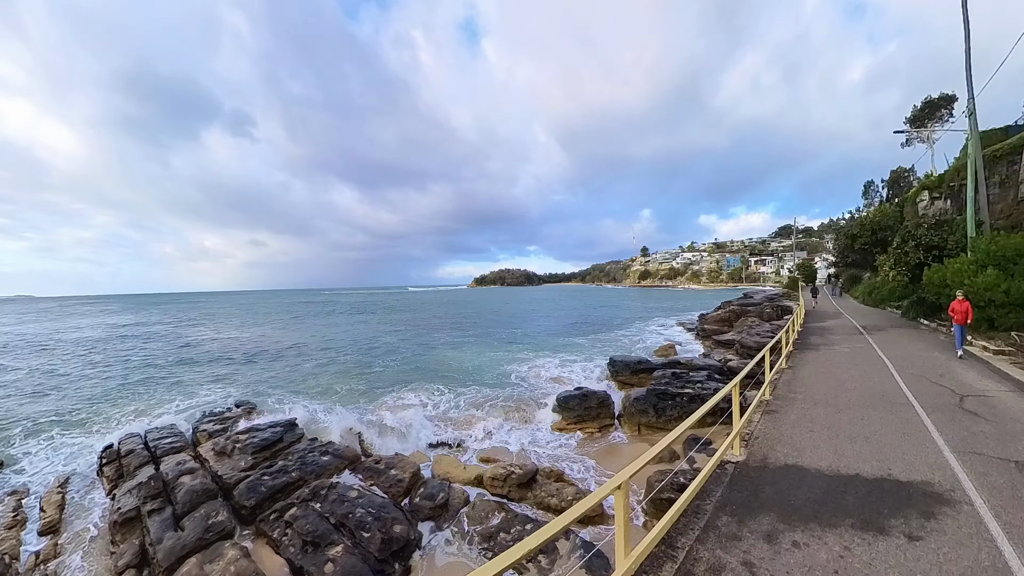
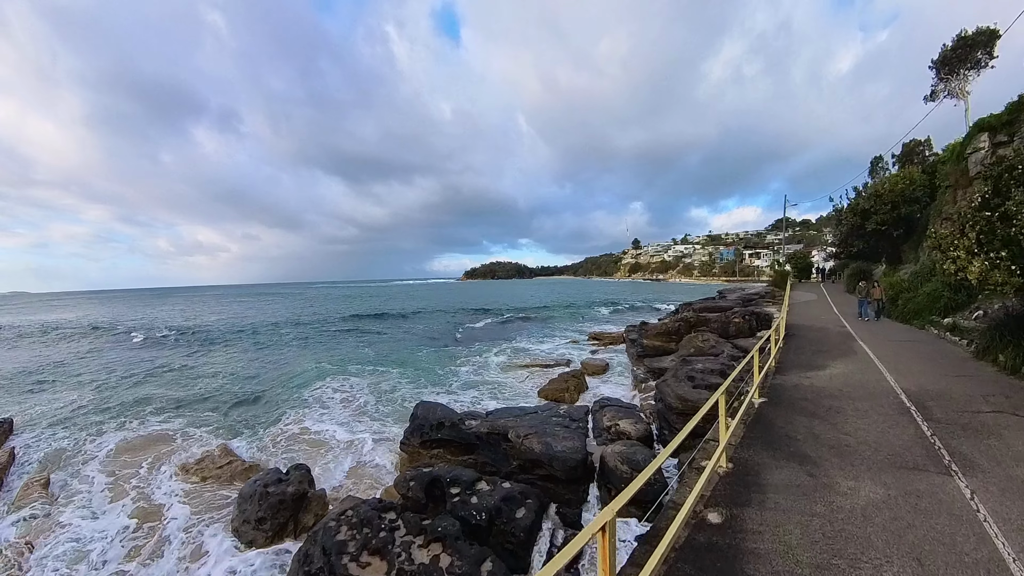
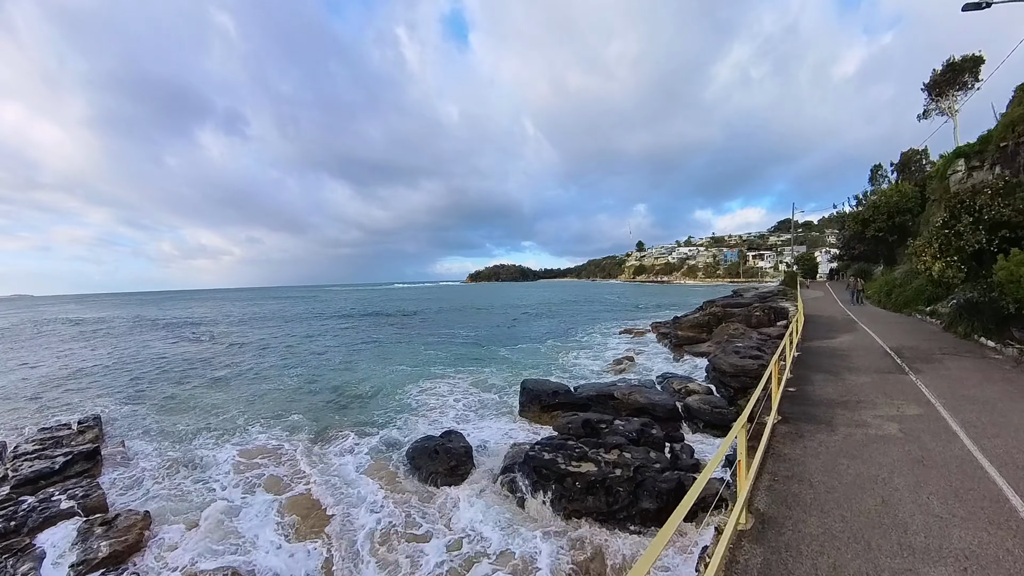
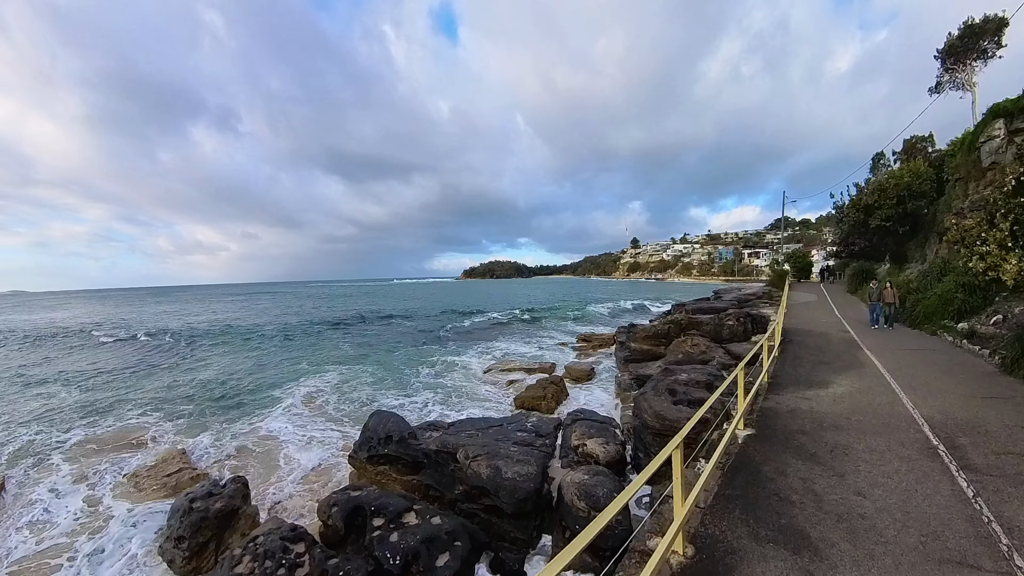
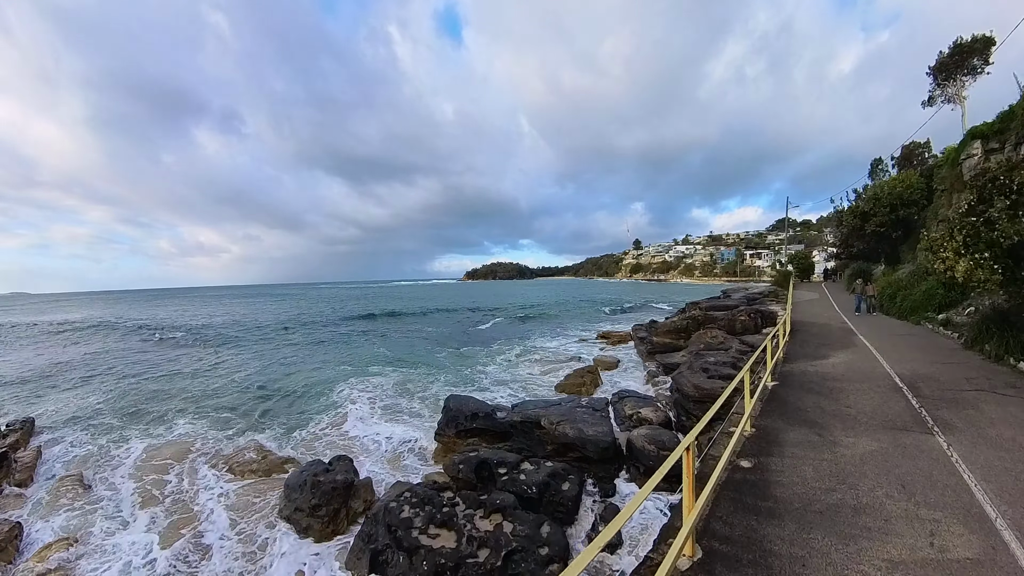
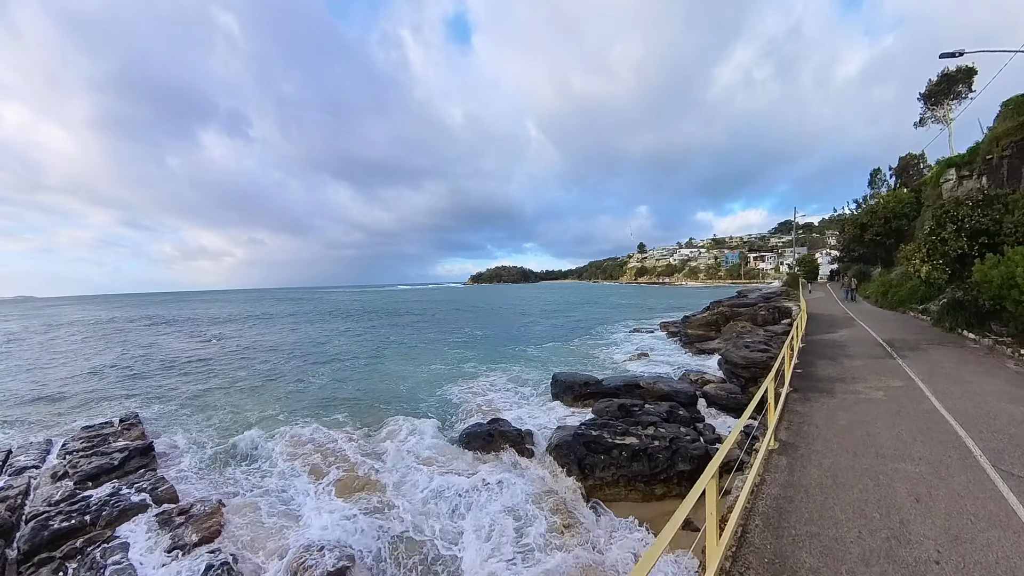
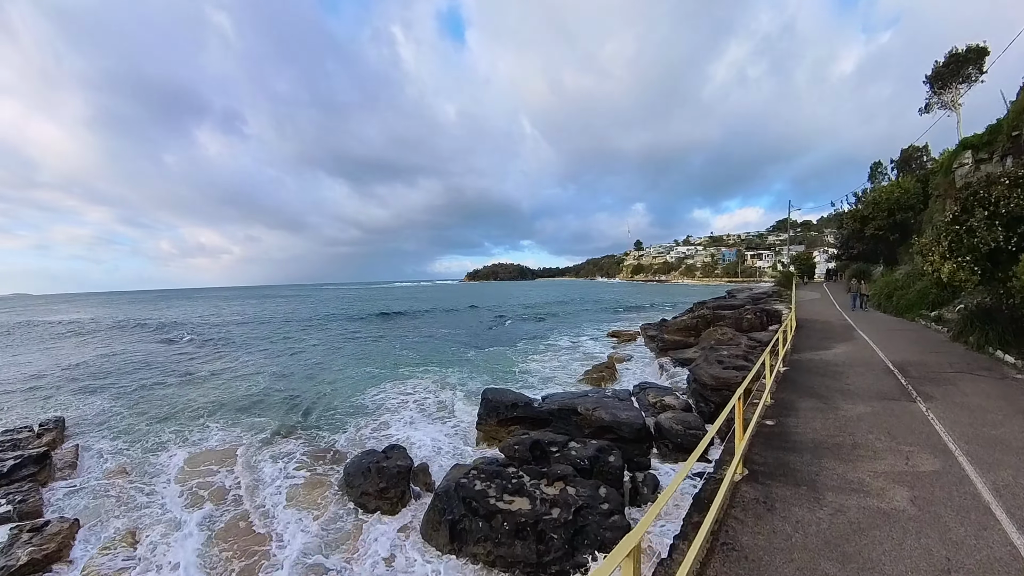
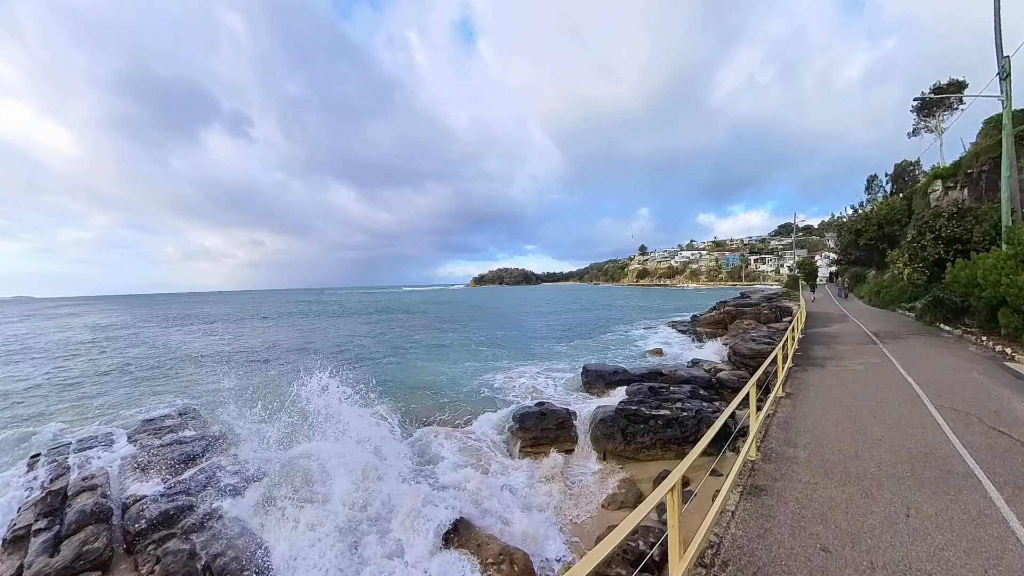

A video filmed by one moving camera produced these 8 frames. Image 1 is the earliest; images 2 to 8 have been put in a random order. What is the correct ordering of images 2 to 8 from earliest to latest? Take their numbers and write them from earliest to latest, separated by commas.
8, 6, 3, 7, 5, 2, 4
